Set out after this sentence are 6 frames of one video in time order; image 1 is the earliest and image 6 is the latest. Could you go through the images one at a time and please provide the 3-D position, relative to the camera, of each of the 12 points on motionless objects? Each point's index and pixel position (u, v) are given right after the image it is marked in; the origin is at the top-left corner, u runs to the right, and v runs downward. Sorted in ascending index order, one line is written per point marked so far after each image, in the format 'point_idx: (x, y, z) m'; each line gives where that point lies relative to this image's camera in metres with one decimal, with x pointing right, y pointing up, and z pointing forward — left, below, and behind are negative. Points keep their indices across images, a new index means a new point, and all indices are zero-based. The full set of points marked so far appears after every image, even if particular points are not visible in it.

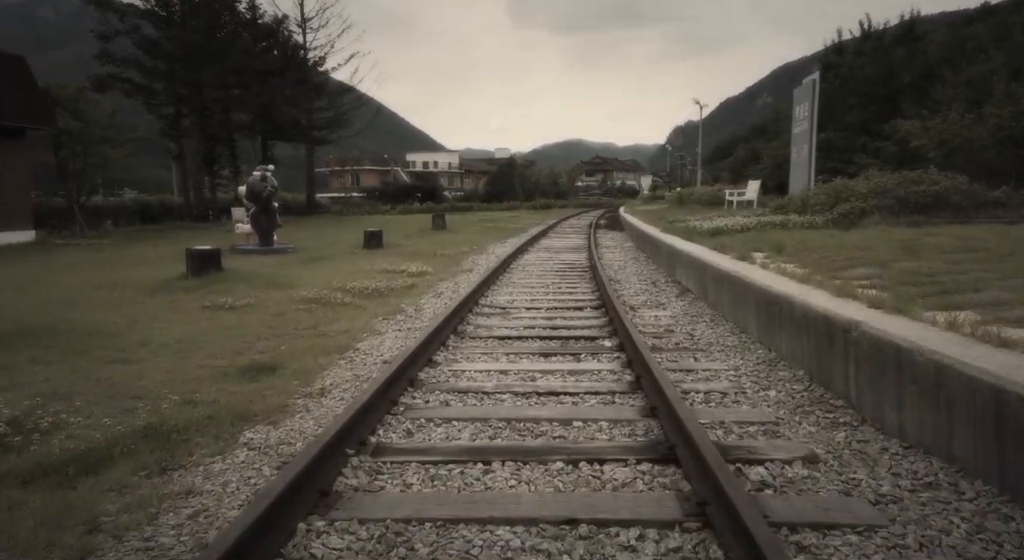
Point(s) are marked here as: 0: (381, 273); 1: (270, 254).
0: (-2.1, +0.1, +11.9) m
1: (-5.6, +0.6, +17.2) m
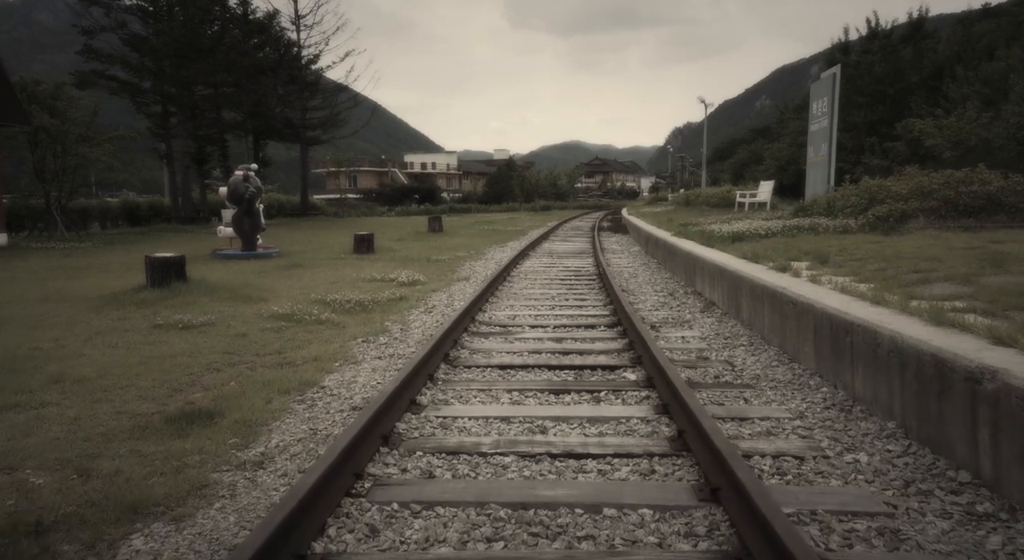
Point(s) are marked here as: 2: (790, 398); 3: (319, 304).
0: (-2.1, -0.1, +10.7) m
1: (-5.6, +0.4, +16.1) m
2: (+1.7, -0.7, +4.6) m
3: (-2.3, -0.3, +8.6) m
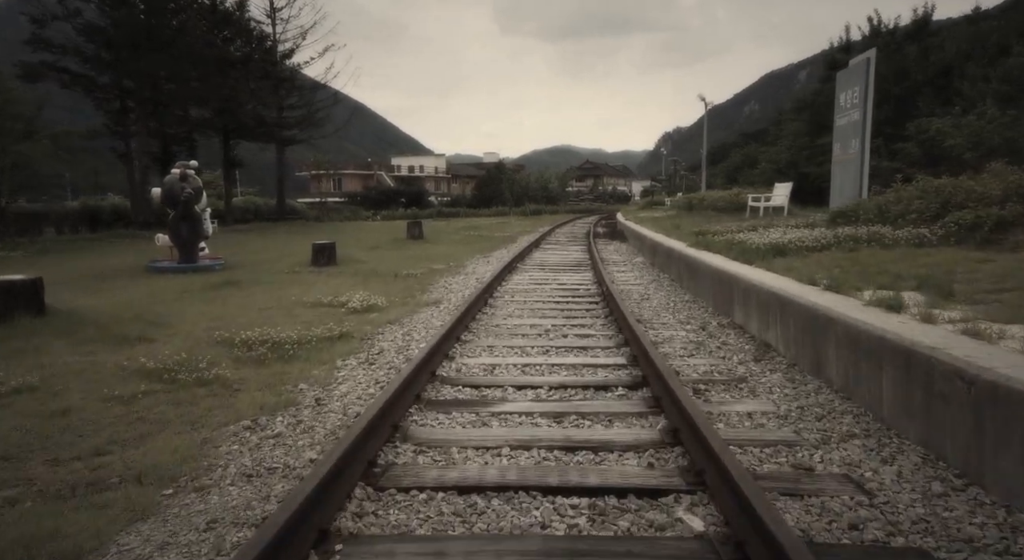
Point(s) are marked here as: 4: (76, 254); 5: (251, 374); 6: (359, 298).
0: (-2.3, -0.4, +8.3) m
1: (-5.9, +0.1, +13.6) m
2: (+1.6, -1.0, +2.2) m
3: (-2.4, -0.6, +6.2) m
4: (-11.7, +0.7, +19.9) m
5: (-1.9, -0.7, +5.4) m
6: (-1.9, -0.2, +9.2) m
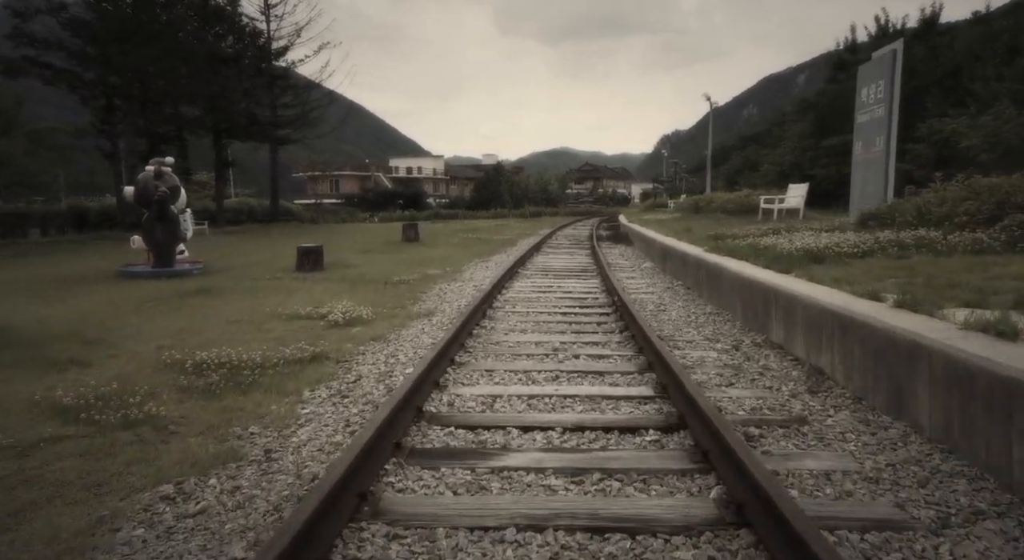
0: (-2.3, -0.5, +7.3) m
1: (-5.9, 0.0, +12.6) m
2: (+1.6, -1.1, +1.2) m
3: (-2.4, -0.6, +5.2) m
4: (-11.7, +0.6, +18.9) m
5: (-1.9, -0.8, +4.4) m
6: (-1.9, -0.3, +8.2) m
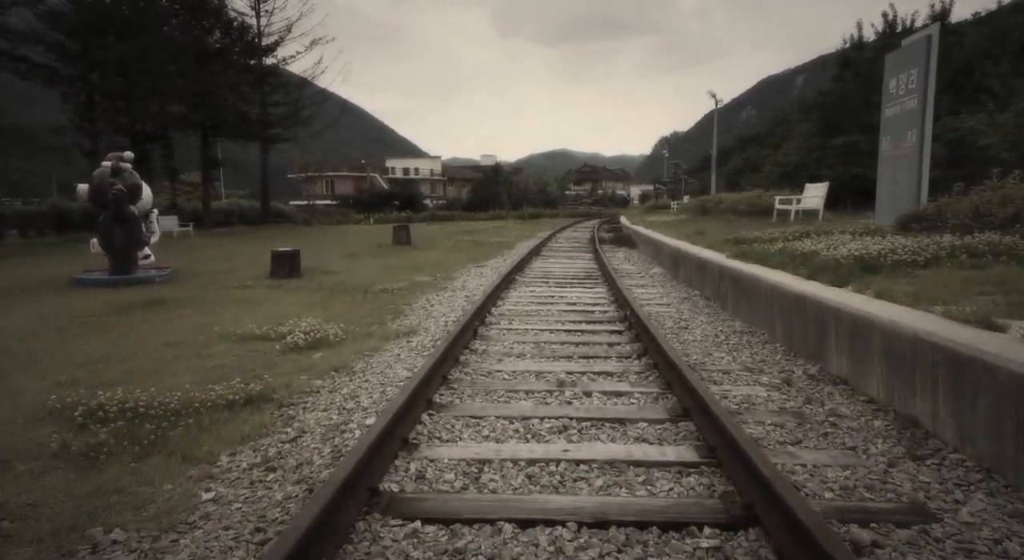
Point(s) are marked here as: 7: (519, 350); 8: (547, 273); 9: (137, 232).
0: (-2.3, -0.6, +6.0) m
1: (-5.9, -0.1, +11.3) m
2: (+1.6, -1.2, -0.1) m
3: (-2.4, -0.8, +3.9) m
4: (-11.7, +0.5, +17.6) m
5: (-1.9, -0.9, +3.1) m
6: (-1.9, -0.4, +7.0) m
7: (+0.1, -0.6, +6.3) m
8: (+0.6, +0.1, +12.8) m
9: (-5.9, +0.7, +11.8) m
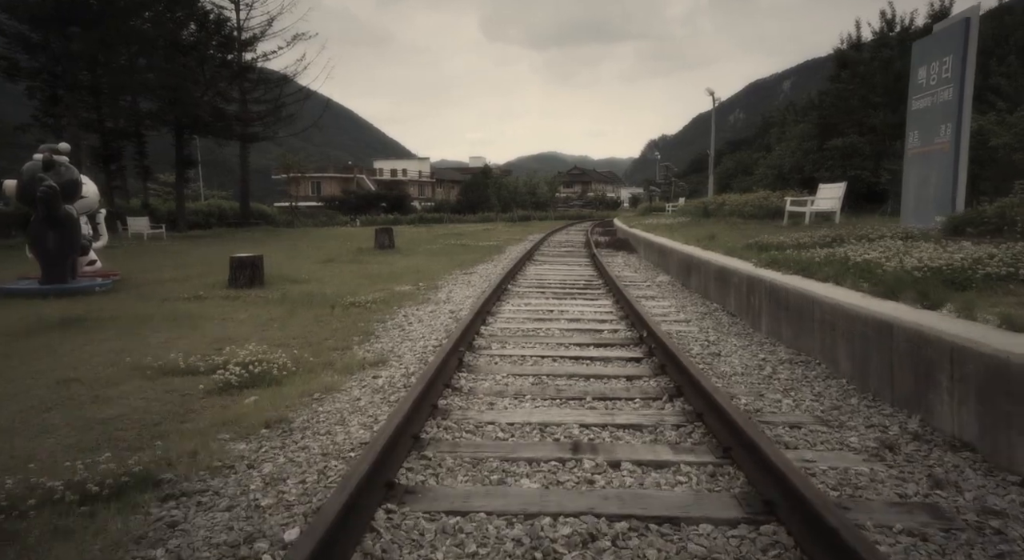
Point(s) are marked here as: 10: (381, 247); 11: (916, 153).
0: (-2.3, -0.7, +4.6) m
1: (-6.0, -0.2, +9.9) m
2: (+1.6, -1.3, -1.5) m
3: (-2.4, -0.9, +2.5) m
4: (-11.9, +0.3, +16.0) m
5: (-1.9, -1.0, +1.7) m
6: (-2.0, -0.6, +5.5) m
7: (0.0, -0.7, +4.9) m
8: (+0.5, 0.0, +11.4) m
9: (-6.1, +0.6, +10.3) m
10: (-3.3, +0.8, +18.7) m
11: (+7.0, +2.2, +12.8) m
